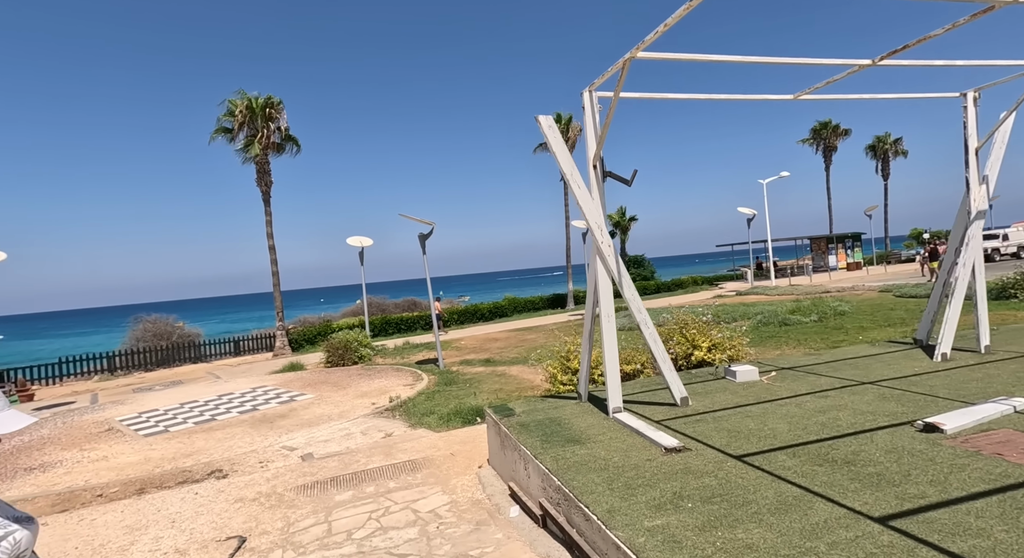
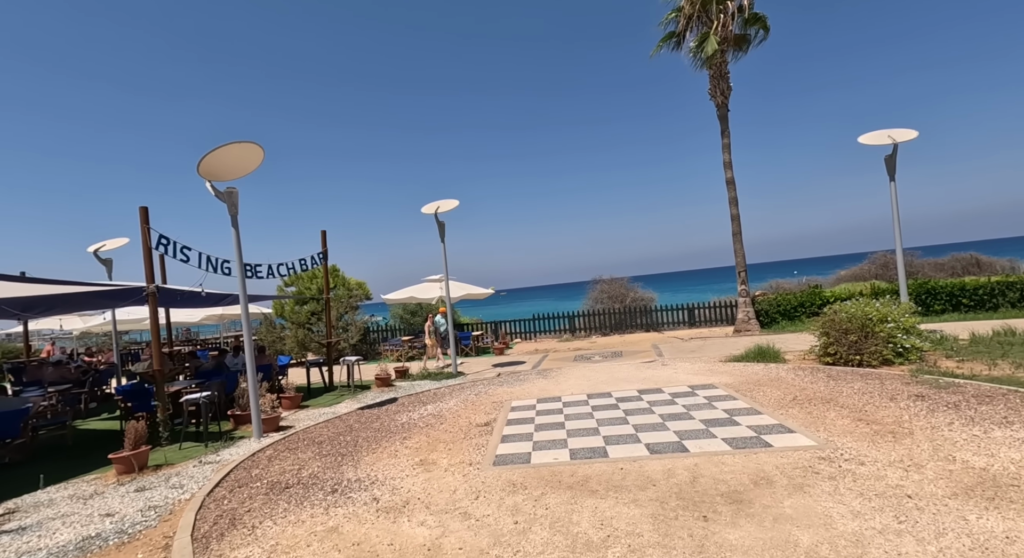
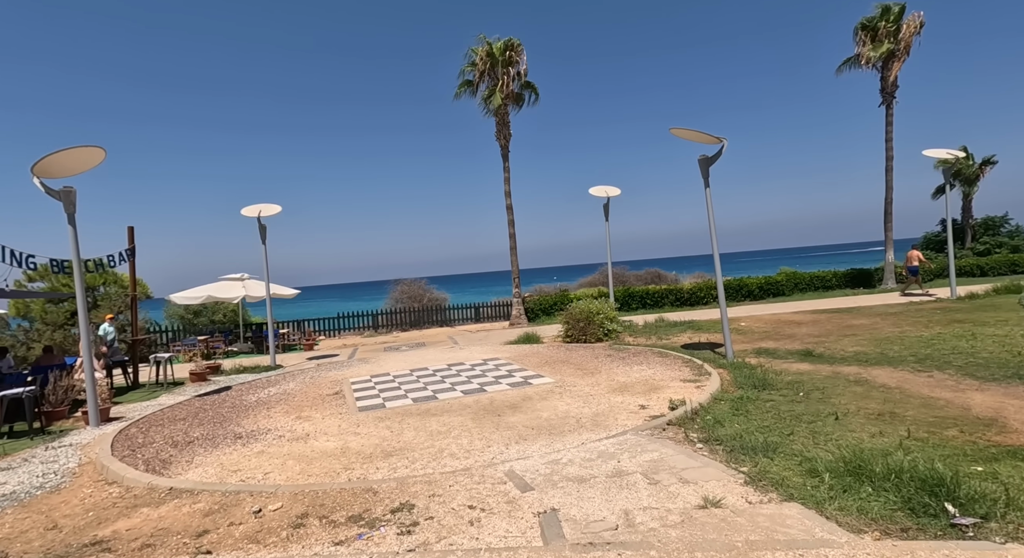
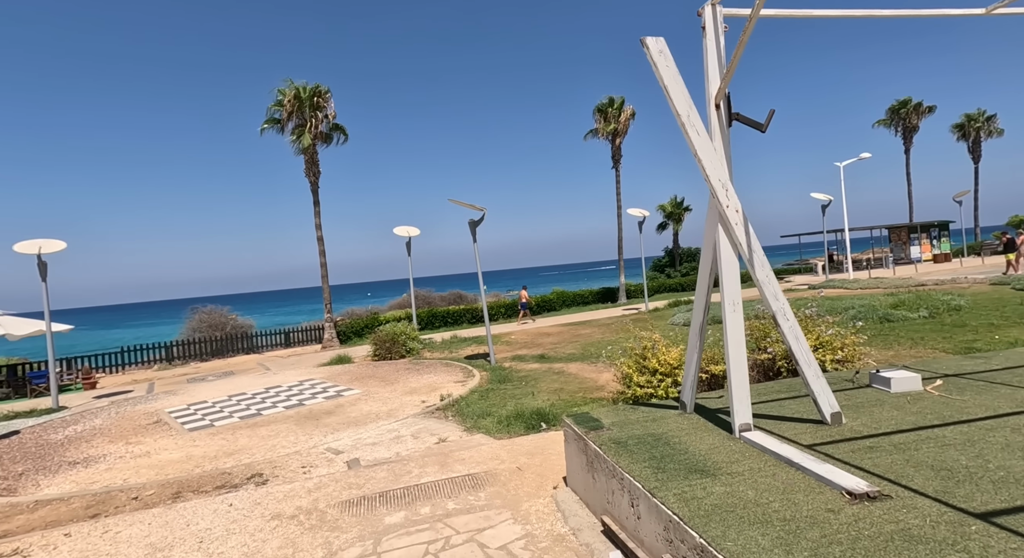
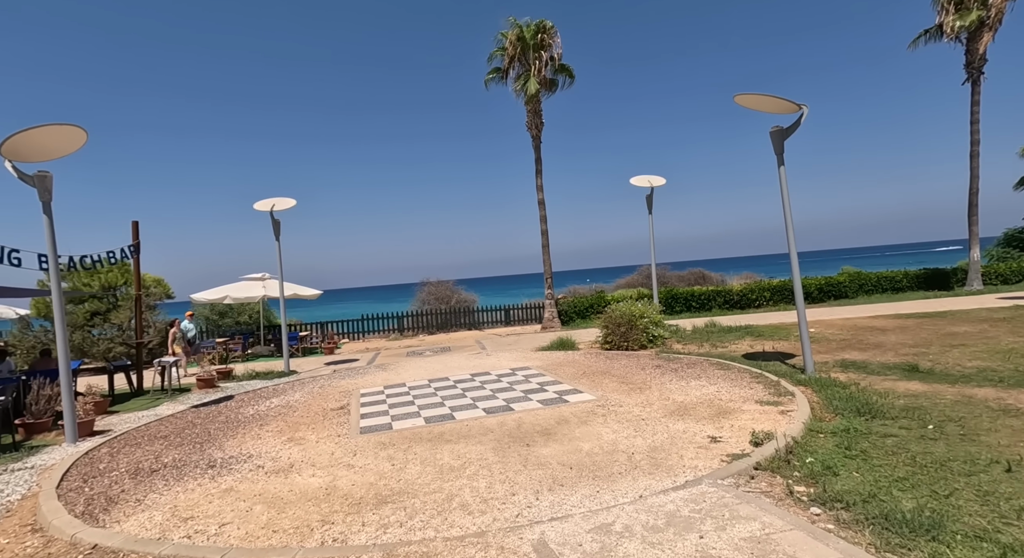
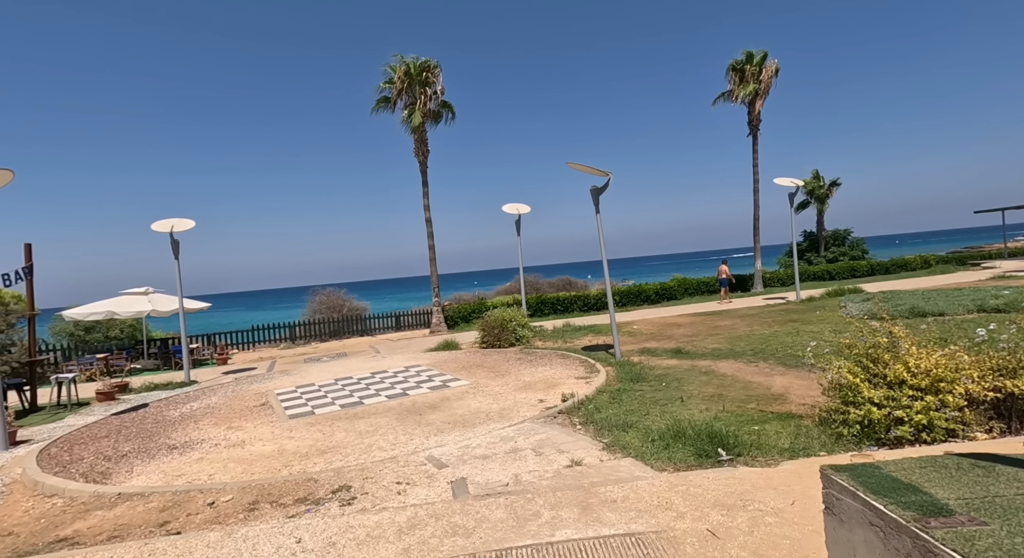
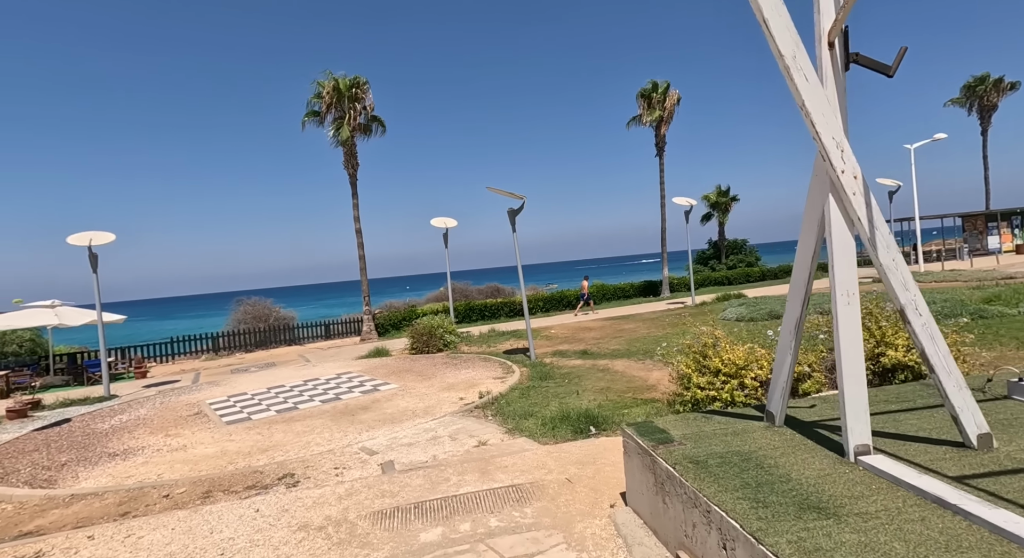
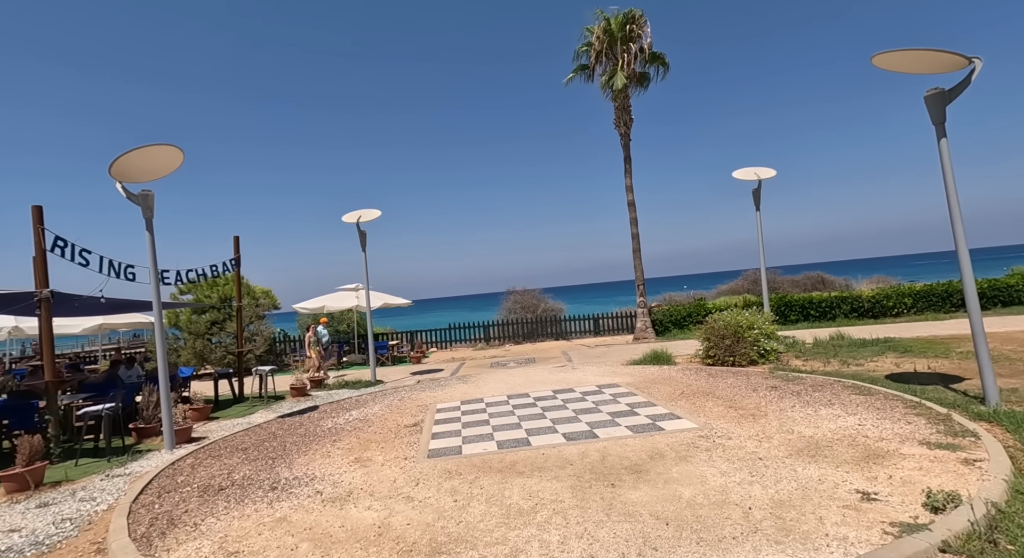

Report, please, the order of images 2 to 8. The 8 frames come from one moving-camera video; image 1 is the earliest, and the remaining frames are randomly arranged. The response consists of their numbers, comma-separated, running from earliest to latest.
4, 7, 6, 3, 5, 8, 2
